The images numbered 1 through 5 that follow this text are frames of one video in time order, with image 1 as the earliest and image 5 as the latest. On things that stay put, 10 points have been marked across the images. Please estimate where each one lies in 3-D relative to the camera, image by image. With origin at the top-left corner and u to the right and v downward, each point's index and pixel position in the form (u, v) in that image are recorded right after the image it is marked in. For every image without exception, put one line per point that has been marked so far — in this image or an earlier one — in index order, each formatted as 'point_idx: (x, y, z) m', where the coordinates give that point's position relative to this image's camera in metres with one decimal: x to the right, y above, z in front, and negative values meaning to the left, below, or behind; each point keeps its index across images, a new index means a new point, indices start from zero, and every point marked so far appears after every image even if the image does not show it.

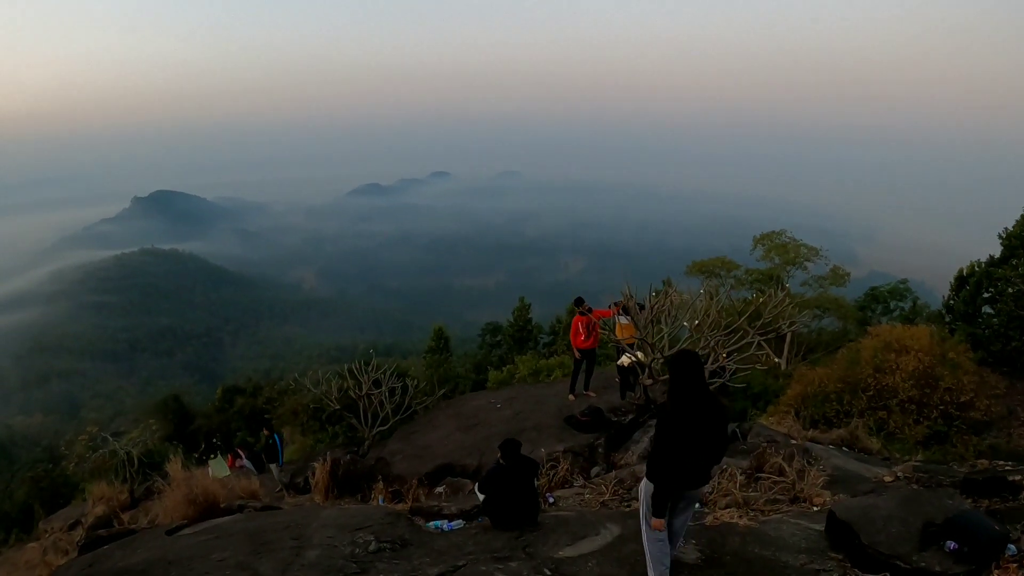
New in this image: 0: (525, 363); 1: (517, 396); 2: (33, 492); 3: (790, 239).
0: (+0.6, -2.2, +18.0) m
1: (0.0, -1.9, +10.9) m
2: (-14.5, -6.2, +20.0) m
3: (+8.4, +1.4, +19.5) m
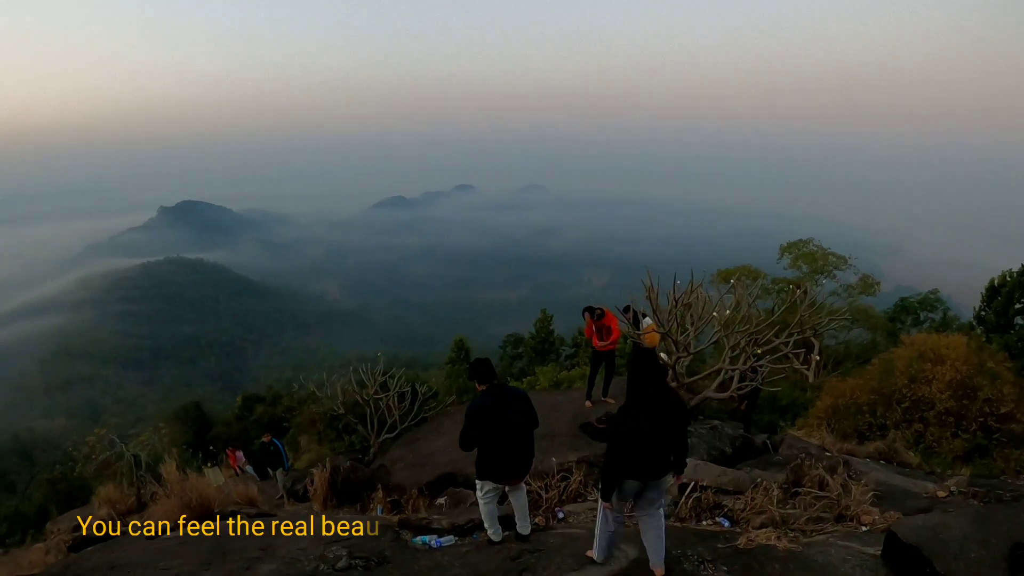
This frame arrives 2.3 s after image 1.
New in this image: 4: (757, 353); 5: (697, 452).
0: (+1.0, -2.4, +17.5) m
1: (+0.3, -1.9, +10.3) m
2: (-14.0, -6.3, +19.8) m
3: (+8.9, +1.2, +18.8) m
4: (+3.0, -0.8, +7.7) m
5: (+1.8, -1.6, +6.2) m
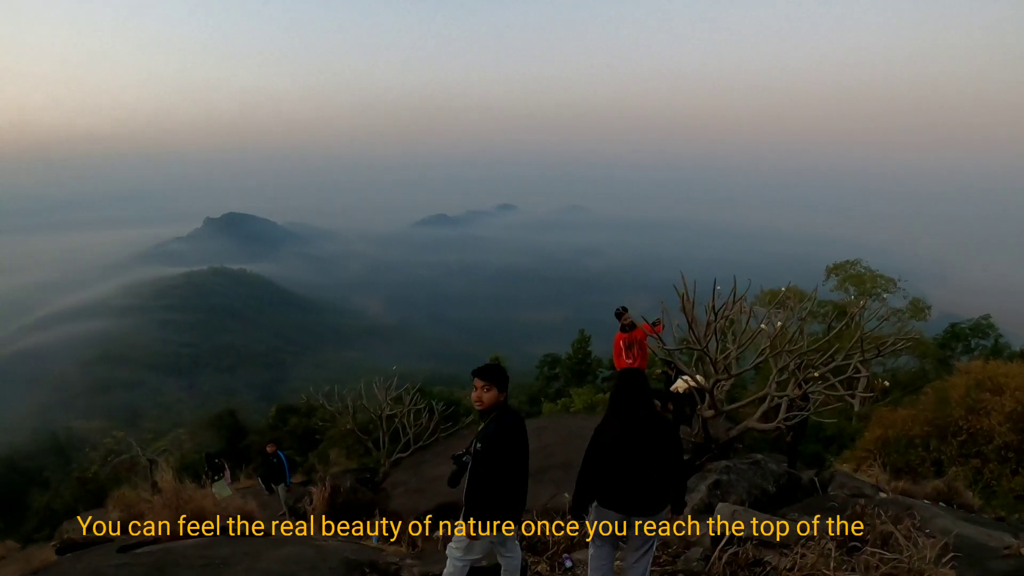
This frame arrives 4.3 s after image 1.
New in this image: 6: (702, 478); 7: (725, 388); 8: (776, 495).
0: (+1.7, -2.8, +16.8) m
1: (+0.6, -2.1, +9.7) m
2: (-13.3, -6.4, +19.8) m
3: (+9.7, +0.6, +17.7) m
4: (+3.1, -1.0, +6.9) m
5: (+1.9, -1.7, +5.4) m
6: (+1.7, -1.7, +5.6) m
7: (+2.2, -1.0, +6.6) m
8: (+2.3, -1.8, +5.6) m
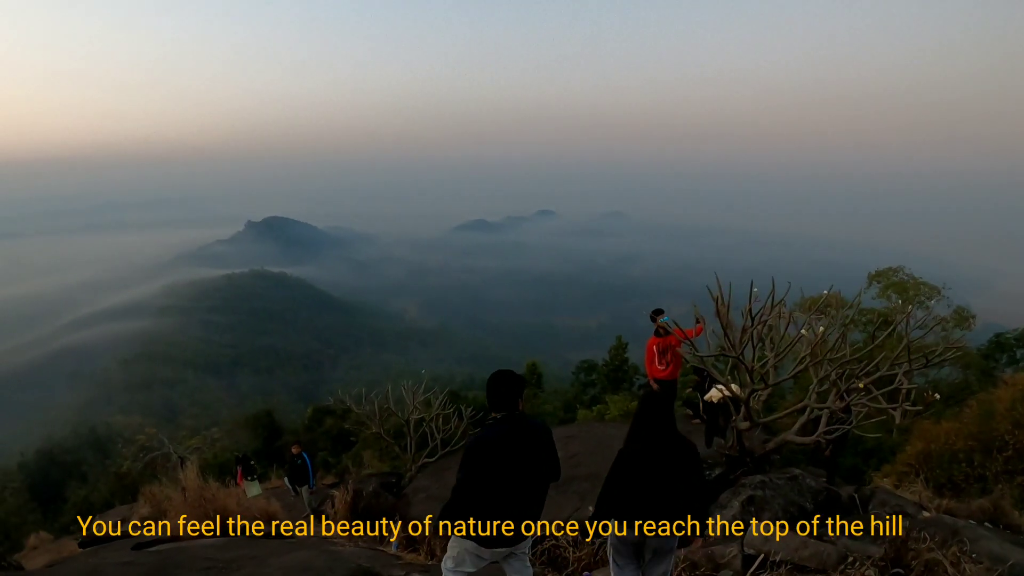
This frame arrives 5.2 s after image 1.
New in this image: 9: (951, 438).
0: (+2.4, -2.9, +16.5) m
1: (+0.9, -2.2, +9.5) m
2: (-12.5, -6.3, +20.2) m
3: (+10.5, +0.3, +17.1) m
4: (+3.4, -1.0, +6.6) m
5: (+2.1, -1.8, +5.2) m
6: (+1.9, -1.7, +5.4) m
7: (+2.4, -1.1, +6.3) m
8: (+2.5, -1.9, +5.4) m
9: (+7.2, -2.5, +10.6) m
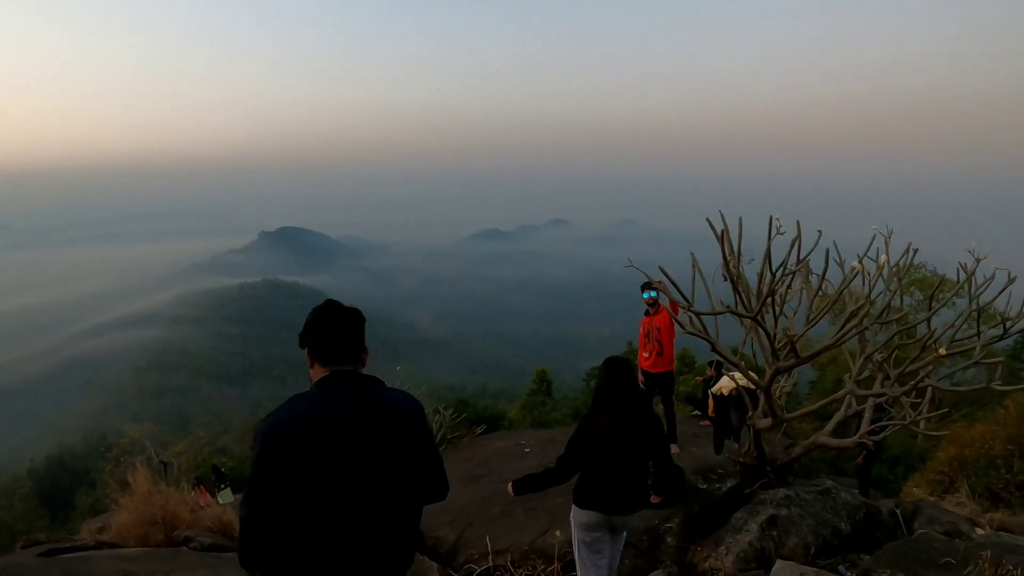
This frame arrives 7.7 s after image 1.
0: (+2.4, -2.8, +15.5) m
1: (+0.8, -2.0, +8.5) m
2: (-12.4, -6.4, +19.4) m
3: (+10.4, +0.5, +16.0) m
4: (+3.2, -0.8, +5.6) m
5: (+1.8, -1.6, +4.2) m
6: (+1.6, -1.5, +4.4) m
7: (+2.2, -0.9, +5.3) m
8: (+2.3, -1.7, +4.4) m
9: (+7.1, -2.3, +9.6) m
